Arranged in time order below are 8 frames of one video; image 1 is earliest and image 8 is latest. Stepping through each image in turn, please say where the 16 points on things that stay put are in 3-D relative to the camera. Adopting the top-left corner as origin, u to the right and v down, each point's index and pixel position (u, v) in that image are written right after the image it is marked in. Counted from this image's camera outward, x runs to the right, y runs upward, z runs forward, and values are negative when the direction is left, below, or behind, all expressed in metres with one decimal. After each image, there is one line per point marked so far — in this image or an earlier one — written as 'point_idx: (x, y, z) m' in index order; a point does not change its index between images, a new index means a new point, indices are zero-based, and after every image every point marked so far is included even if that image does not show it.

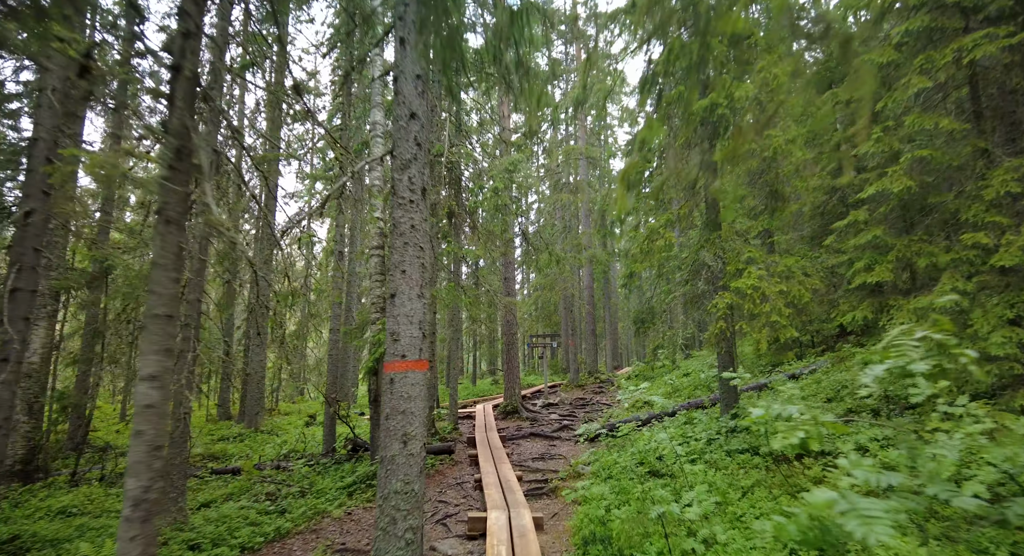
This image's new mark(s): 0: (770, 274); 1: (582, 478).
0: (+3.2, 0.0, +6.4) m
1: (+1.0, -2.8, +7.2) m
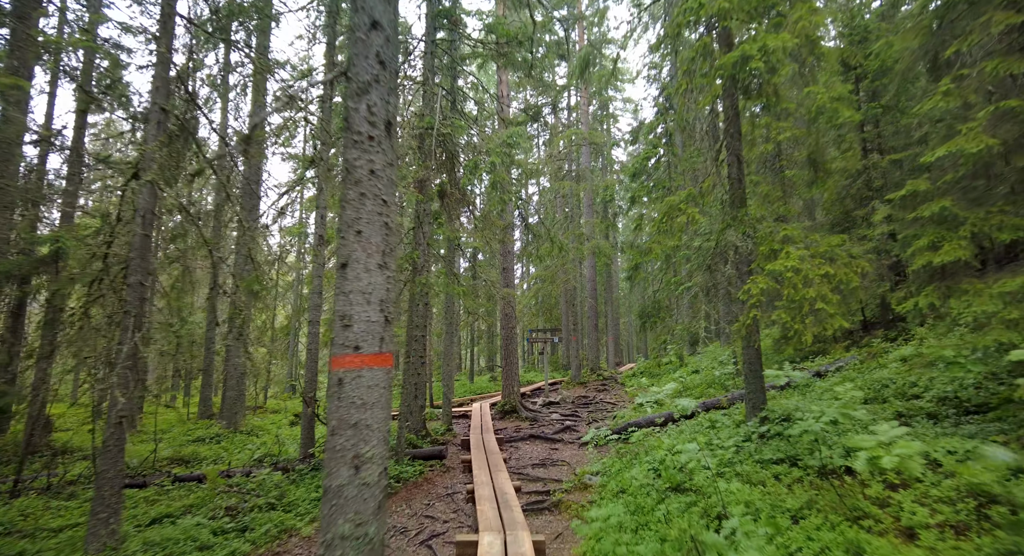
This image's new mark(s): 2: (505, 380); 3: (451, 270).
0: (+3.2, +0.2, +5.4) m
1: (+0.9, -2.6, +6.3) m
2: (-0.2, -2.7, +13.4) m
3: (-1.3, +0.2, +10.5) m
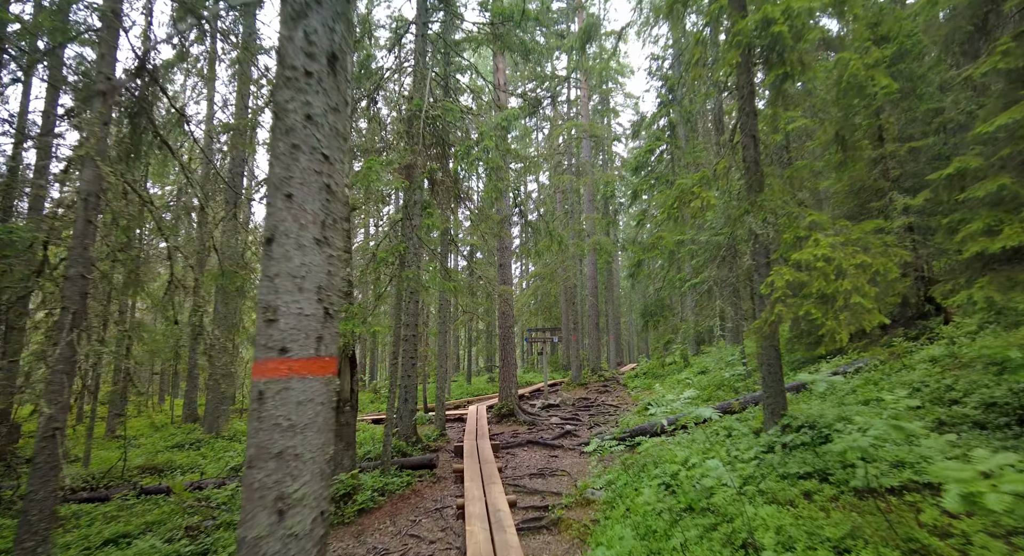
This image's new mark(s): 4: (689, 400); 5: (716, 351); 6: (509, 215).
0: (+3.1, +0.3, +4.8) m
1: (+0.9, -2.5, +5.6) m
2: (-0.2, -2.6, +12.8) m
3: (-1.3, +0.3, +9.9) m
4: (+3.8, -2.6, +10.9) m
5: (+6.2, -2.2, +15.6) m
6: (-0.1, +1.8, +14.4) m
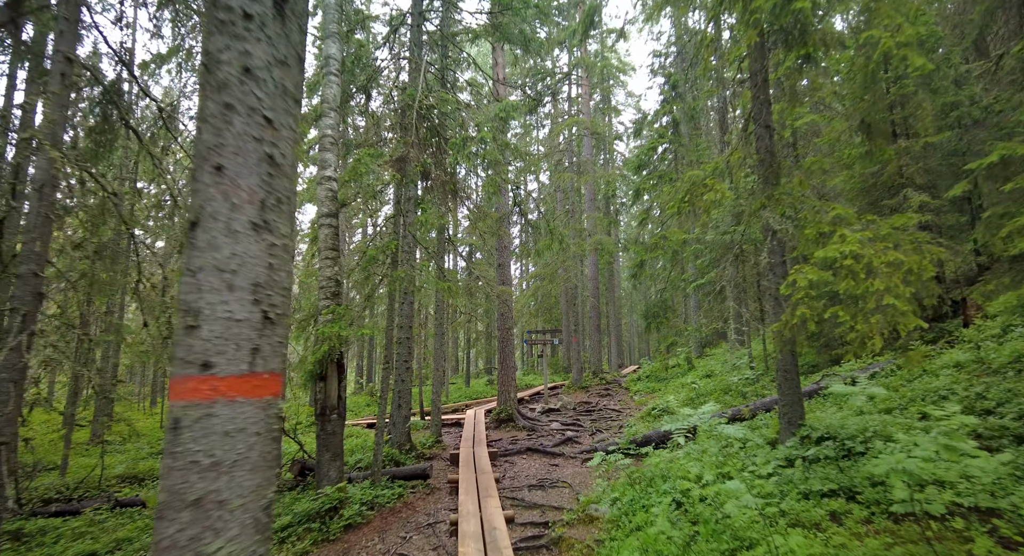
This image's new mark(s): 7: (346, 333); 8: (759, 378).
0: (+3.1, +0.3, +4.4) m
1: (+0.8, -2.5, +5.2) m
2: (-0.3, -2.6, +12.3) m
3: (-1.4, +0.3, +9.5) m
4: (+3.7, -2.6, +10.5) m
5: (+6.2, -2.3, +15.2) m
6: (-0.1, +1.8, +14.0) m
7: (-2.1, -0.7, +6.4) m
8: (+5.1, -2.0, +10.5) m
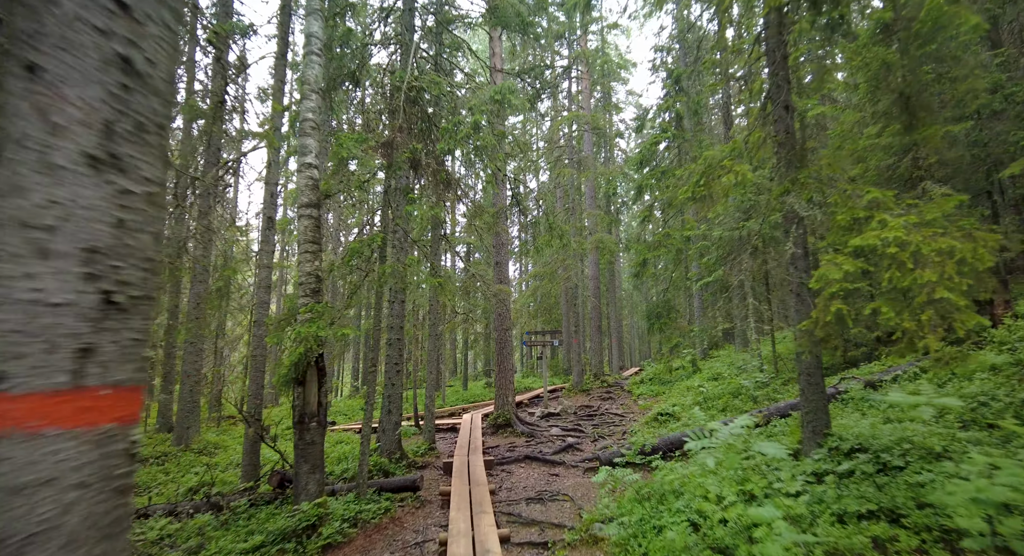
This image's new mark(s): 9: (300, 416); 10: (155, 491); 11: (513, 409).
0: (+3.0, +0.4, +3.9) m
1: (+0.8, -2.4, +4.7) m
2: (-0.3, -2.5, +11.8) m
3: (-1.4, +0.3, +8.9) m
4: (+3.7, -2.6, +10.0) m
5: (+6.1, -2.2, +14.7) m
6: (-0.2, +1.8, +13.5) m
7: (-2.1, -0.6, +5.8) m
8: (+5.1, -2.0, +10.0) m
9: (-2.5, -1.6, +6.0) m
10: (-5.2, -3.1, +7.6) m
11: (0.0, -3.0, +11.9) m
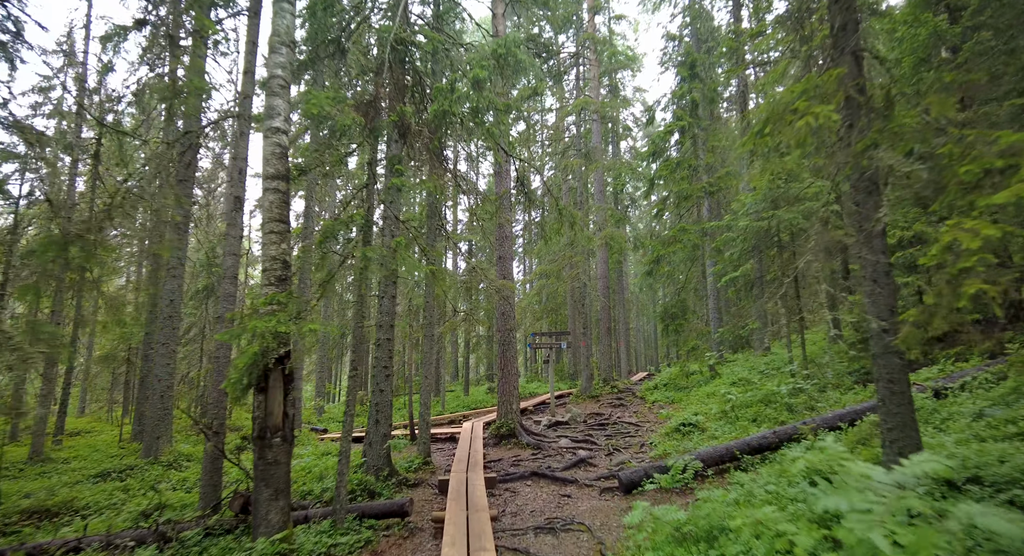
0: (+3.1, +0.6, +2.8) m
1: (+0.8, -2.3, +3.6) m
2: (-0.2, -2.4, +10.7) m
3: (-1.3, +0.4, +7.9) m
4: (+3.8, -2.5, +8.9) m
5: (+6.2, -2.2, +13.6) m
6: (-0.1, +1.9, +12.5) m
7: (-2.1, -0.5, +4.8) m
8: (+5.1, -1.9, +8.9) m
9: (-2.4, -1.5, +4.9) m
10: (-5.2, -3.0, +6.5) m
11: (+0.1, -2.9, +10.8) m
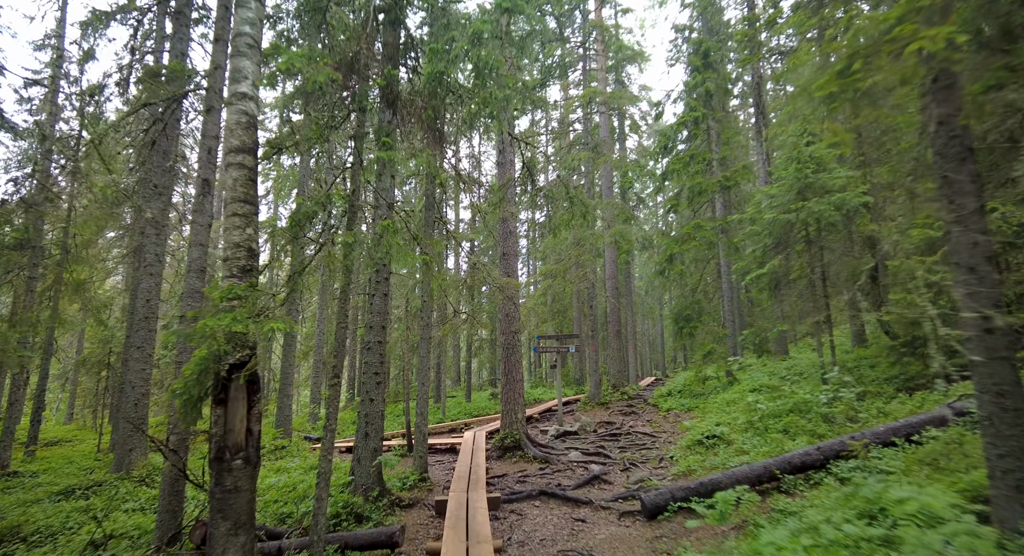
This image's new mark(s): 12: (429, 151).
0: (+3.1, +0.7, +1.9) m
1: (+0.9, -2.2, +2.7) m
2: (-0.1, -2.4, +9.9) m
3: (-1.2, +0.5, +7.1) m
4: (+3.9, -2.4, +8.0) m
5: (+6.4, -2.1, +12.7) m
6: (0.0, +1.9, +11.6) m
7: (-2.0, -0.4, +4.0) m
8: (+5.2, -1.8, +8.0) m
9: (-2.3, -1.4, +4.1) m
10: (-5.1, -2.9, +5.7) m
11: (+0.2, -2.9, +10.0) m
12: (-1.0, +1.5, +6.1) m
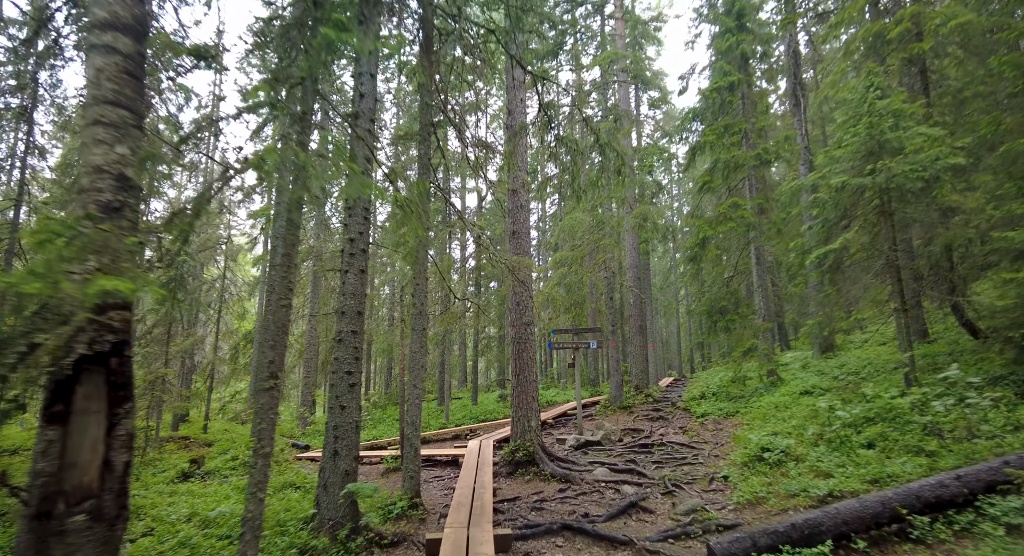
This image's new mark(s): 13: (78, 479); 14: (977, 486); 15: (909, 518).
0: (+3.2, +1.0, +0.2) m
1: (+1.0, -1.9, +1.1) m
2: (+0.1, -2.1, +8.2) m
3: (-1.1, +0.8, +5.5) m
4: (+4.0, -2.1, +6.3) m
5: (+6.6, -1.8, +10.9) m
6: (+0.3, +2.2, +10.0) m
7: (-1.9, -0.1, +2.3) m
8: (+5.4, -1.5, +6.2) m
9: (-2.2, -1.1, +2.5) m
10: (-5.0, -2.6, +4.1) m
11: (+0.4, -2.6, +8.3) m
12: (-0.9, +1.8, +4.5) m
13: (-2.1, -1.0, +2.5) m
14: (+3.8, -1.7, +4.2) m
15: (+3.2, -1.9, +4.1) m
